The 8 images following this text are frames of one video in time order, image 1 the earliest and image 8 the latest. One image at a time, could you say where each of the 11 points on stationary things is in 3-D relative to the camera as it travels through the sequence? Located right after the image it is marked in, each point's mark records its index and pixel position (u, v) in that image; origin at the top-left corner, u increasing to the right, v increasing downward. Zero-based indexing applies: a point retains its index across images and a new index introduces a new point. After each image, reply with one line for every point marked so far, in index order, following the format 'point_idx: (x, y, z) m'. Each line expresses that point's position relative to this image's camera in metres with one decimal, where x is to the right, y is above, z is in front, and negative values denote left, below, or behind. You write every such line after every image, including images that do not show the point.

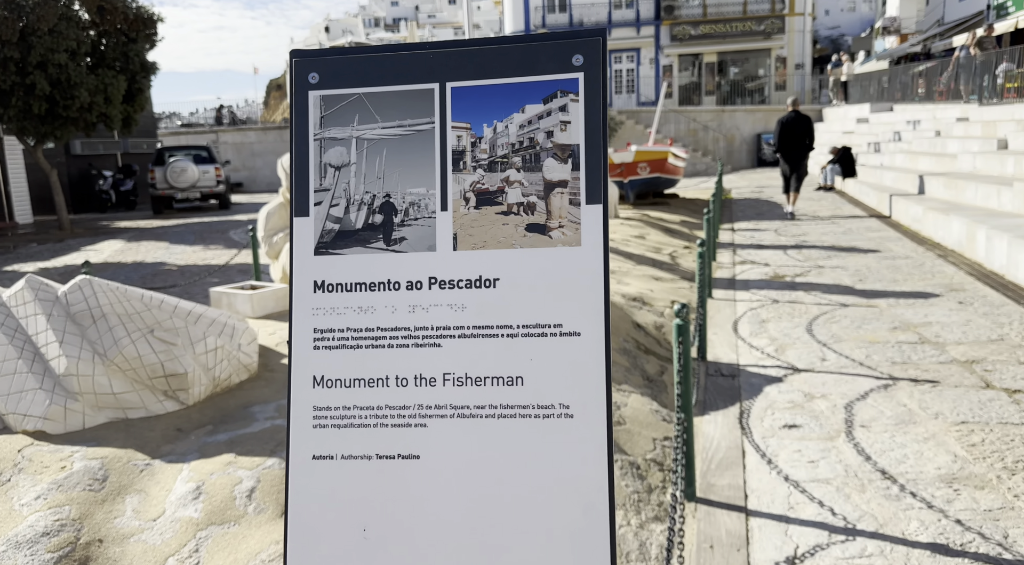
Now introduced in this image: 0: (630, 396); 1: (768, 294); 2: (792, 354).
0: (+0.7, -0.7, +4.3) m
1: (+2.8, -0.1, +7.8) m
2: (+2.2, -0.6, +5.5) m
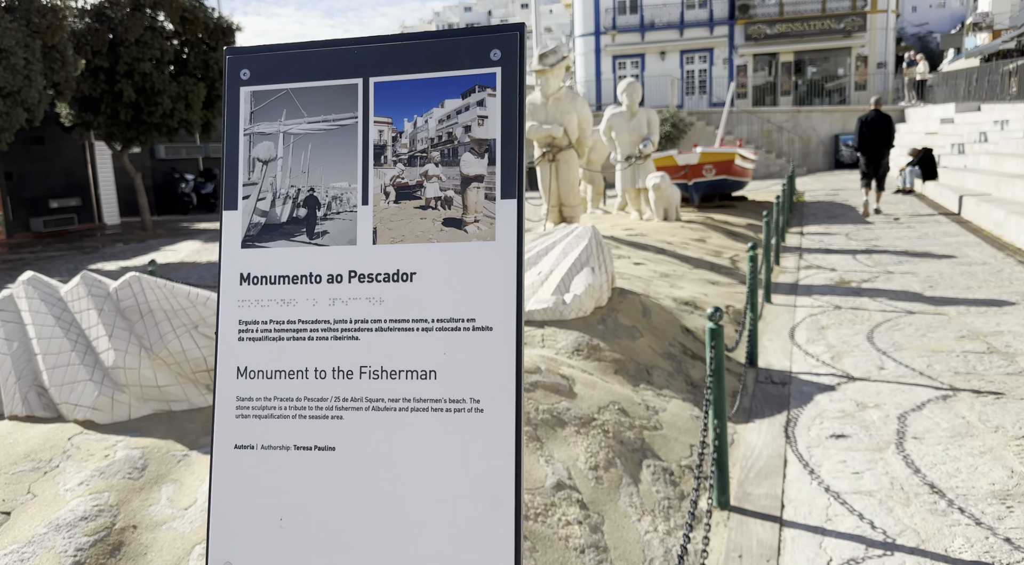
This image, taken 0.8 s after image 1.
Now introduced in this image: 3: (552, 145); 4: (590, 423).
0: (+0.9, -0.7, +4.2) m
1: (+3.3, -0.2, +7.5) m
2: (+2.5, -0.6, +5.3) m
3: (+0.6, +1.9, +10.1) m
4: (+0.4, -0.7, +3.5) m
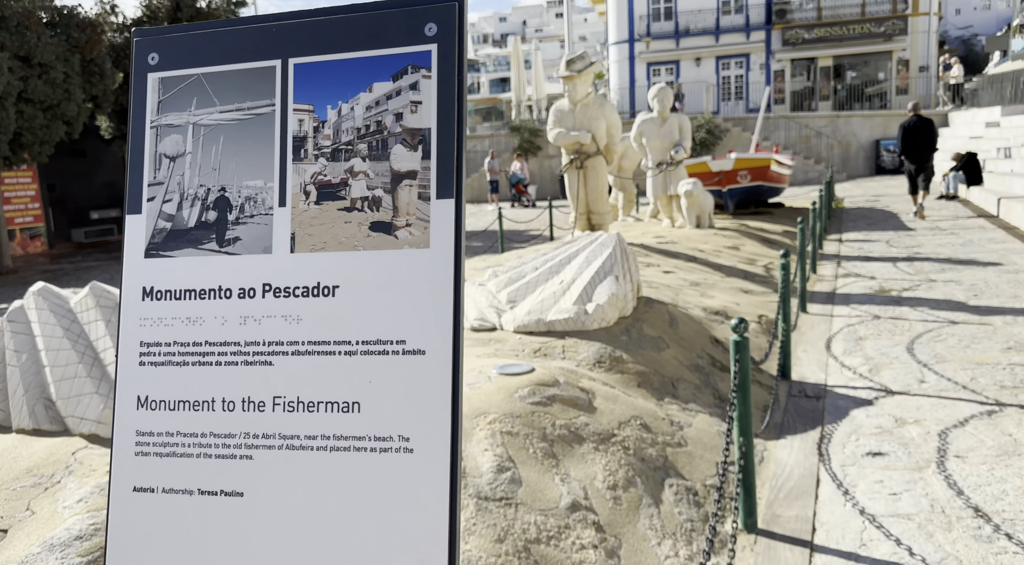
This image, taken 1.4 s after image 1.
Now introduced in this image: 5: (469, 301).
0: (+1.0, -0.7, +4.0) m
1: (+3.6, -0.3, +7.2) m
2: (+2.7, -0.7, +5.1) m
3: (+0.9, +1.8, +9.9) m
4: (+0.5, -0.7, +3.3) m
5: (-0.3, -0.1, +5.1) m
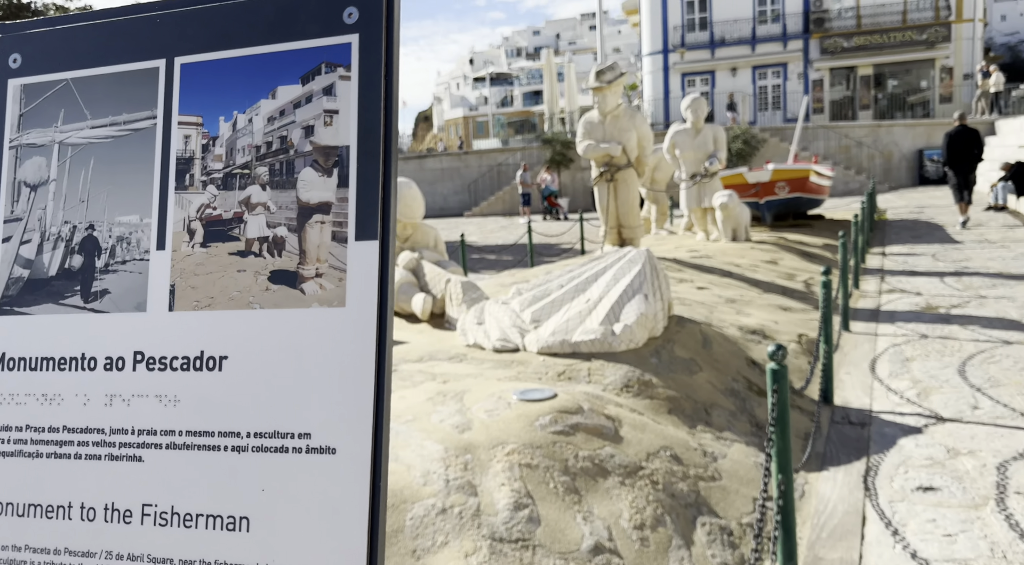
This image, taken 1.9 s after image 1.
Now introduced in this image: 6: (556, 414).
0: (+1.2, -0.9, +3.8) m
1: (+3.9, -0.4, +6.9) m
2: (+2.8, -0.8, +4.8) m
3: (+1.3, +1.6, +9.7) m
4: (+0.5, -0.8, +3.1) m
5: (-0.1, -0.3, +4.9) m
6: (+0.2, -0.6, +3.4) m
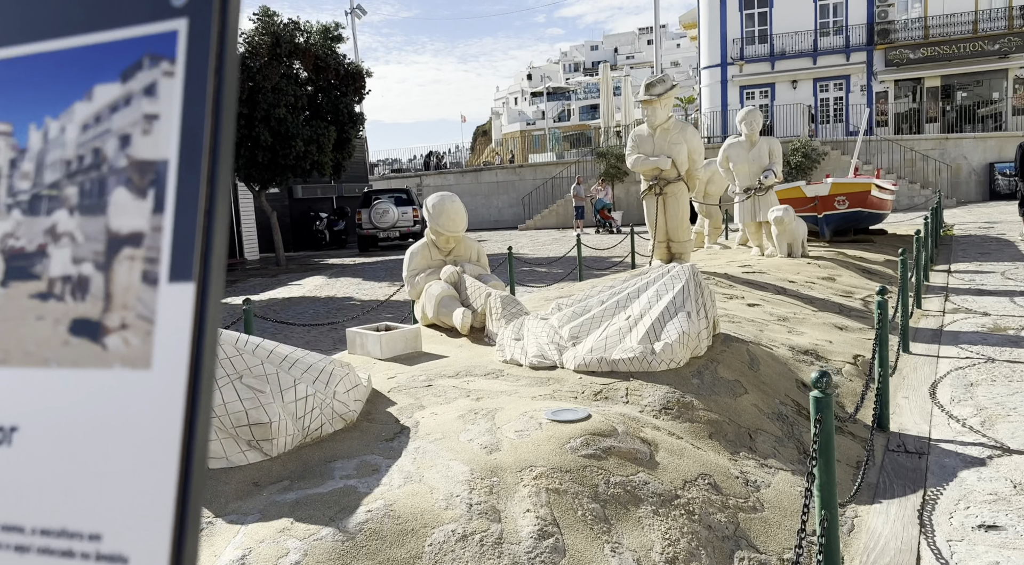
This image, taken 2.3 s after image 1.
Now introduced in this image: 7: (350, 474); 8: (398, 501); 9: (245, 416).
0: (+1.3, -1.0, +3.6) m
1: (+4.3, -0.6, +6.5) m
2: (+3.1, -0.9, +4.4) m
3: (+2.0, +1.4, +9.6) m
4: (+0.7, -0.9, +3.0) m
5: (+0.1, -0.4, +4.8) m
6: (+0.3, -0.7, +3.2) m
7: (-0.6, -0.8, +2.9) m
8: (-0.4, -0.8, +2.6) m
9: (-1.1, -0.5, +2.9) m
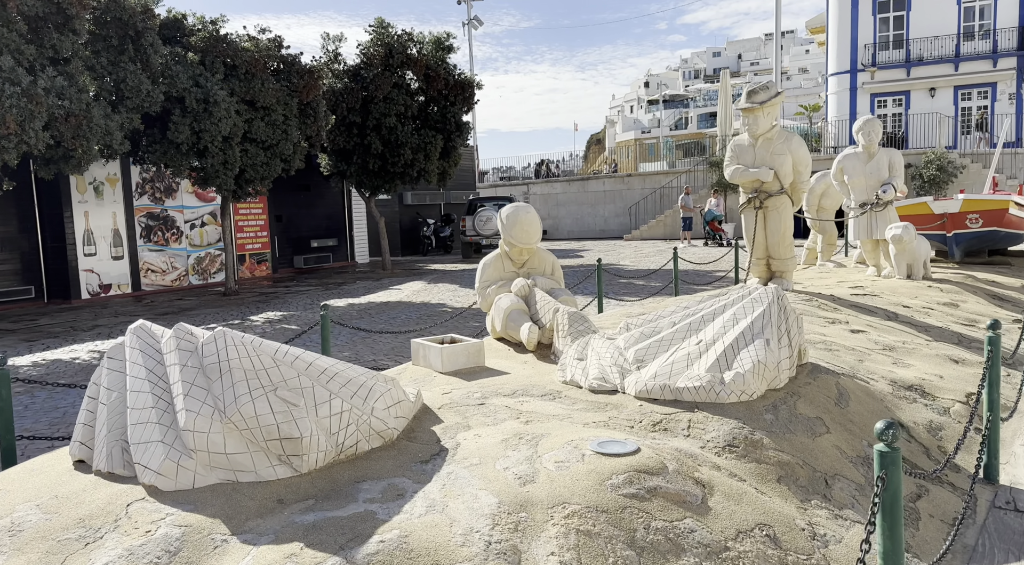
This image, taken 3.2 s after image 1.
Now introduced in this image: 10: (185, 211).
0: (+1.5, -1.1, +3.2) m
1: (+4.9, -0.9, +5.6) m
2: (+3.4, -1.1, +3.8) m
3: (+3.1, +1.1, +9.0) m
4: (+0.8, -1.0, +2.7) m
5: (+0.5, -0.5, +4.6) m
6: (+0.5, -0.8, +3.0) m
7: (-0.5, -0.8, +2.8) m
8: (-0.3, -0.9, +2.5) m
9: (-1.0, -0.6, +2.9) m
10: (-7.8, +1.7, +17.3) m
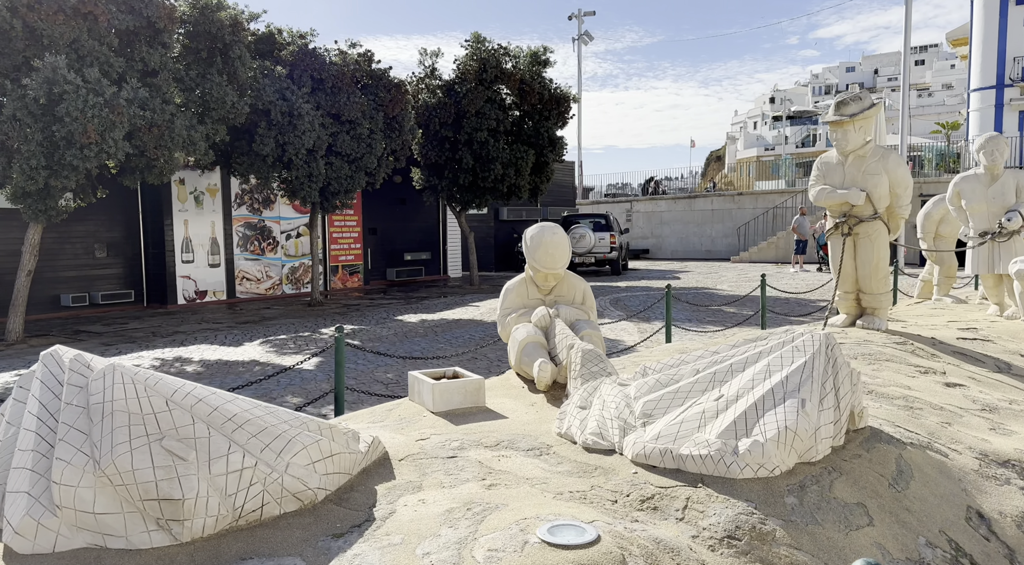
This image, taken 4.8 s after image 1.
0: (+1.2, -1.3, +2.4) m
1: (+4.9, -1.3, +4.3) m
2: (+3.1, -1.4, +2.7) m
3: (+3.8, +0.7, +8.0) m
4: (+0.4, -1.2, +2.0) m
5: (+0.5, -0.7, +4.0) m
6: (+0.2, -1.0, +2.4) m
7: (-0.8, -1.0, +2.3) m
8: (-0.7, -1.0, +2.0) m
9: (-1.2, -0.7, +2.5) m
10: (-5.8, +1.5, +17.8) m
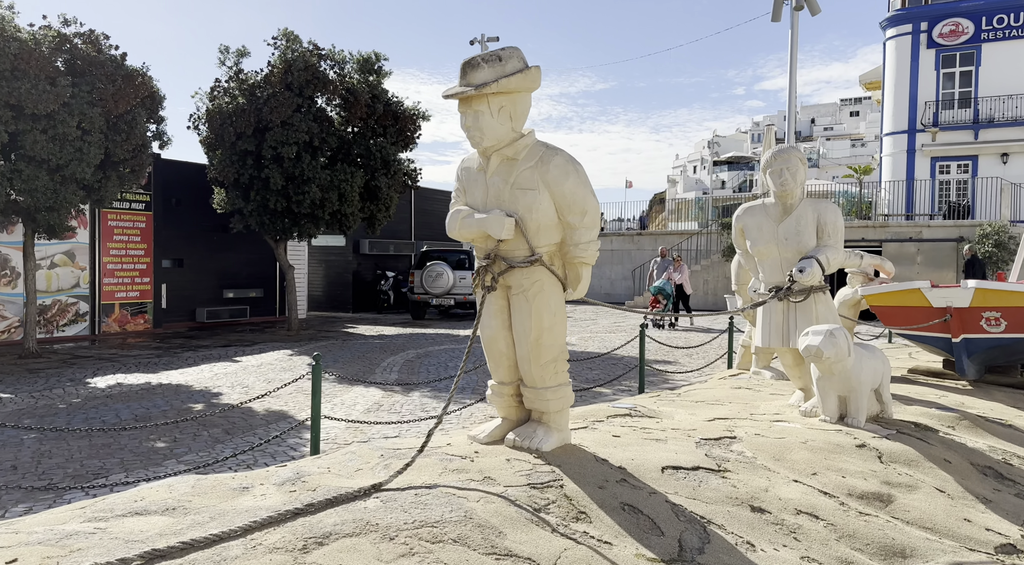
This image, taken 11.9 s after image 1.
0: (-2.2, -1.5, -0.9) m
1: (+1.4, -1.7, +1.3) m
2: (-0.3, -1.7, -0.5) m
3: (0.0, +0.2, +4.9) m
4: (-2.9, -1.4, -1.4) m
5: (-3.0, -1.0, +0.6) m
6: (-3.1, -1.2, -1.0) m
7: (-4.2, -1.2, -1.2) m
8: (-4.0, -1.2, -1.5) m
9: (-4.6, -0.9, -1.0) m
10: (-10.2, +0.7, +14.0) m
